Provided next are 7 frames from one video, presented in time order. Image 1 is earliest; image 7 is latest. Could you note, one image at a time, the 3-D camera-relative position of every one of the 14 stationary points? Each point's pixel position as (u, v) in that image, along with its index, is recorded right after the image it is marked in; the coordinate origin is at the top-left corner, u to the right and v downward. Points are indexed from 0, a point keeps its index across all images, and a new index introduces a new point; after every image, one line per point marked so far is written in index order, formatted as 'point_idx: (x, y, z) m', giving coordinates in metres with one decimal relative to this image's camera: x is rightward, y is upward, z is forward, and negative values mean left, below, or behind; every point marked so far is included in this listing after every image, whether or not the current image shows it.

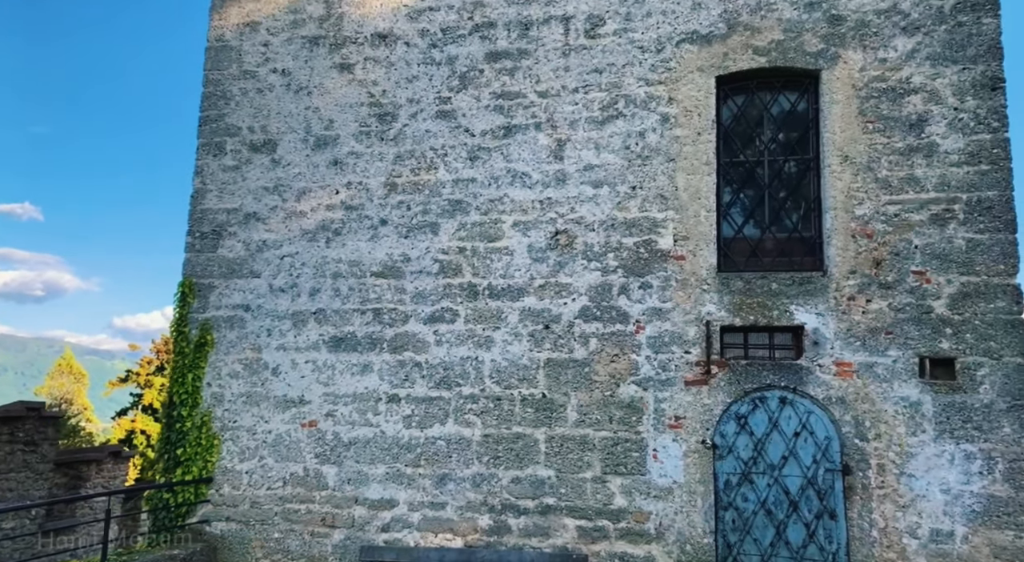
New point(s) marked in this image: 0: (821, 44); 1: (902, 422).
0: (+2.2, +1.7, +5.1) m
1: (+2.5, -0.9, +4.7) m
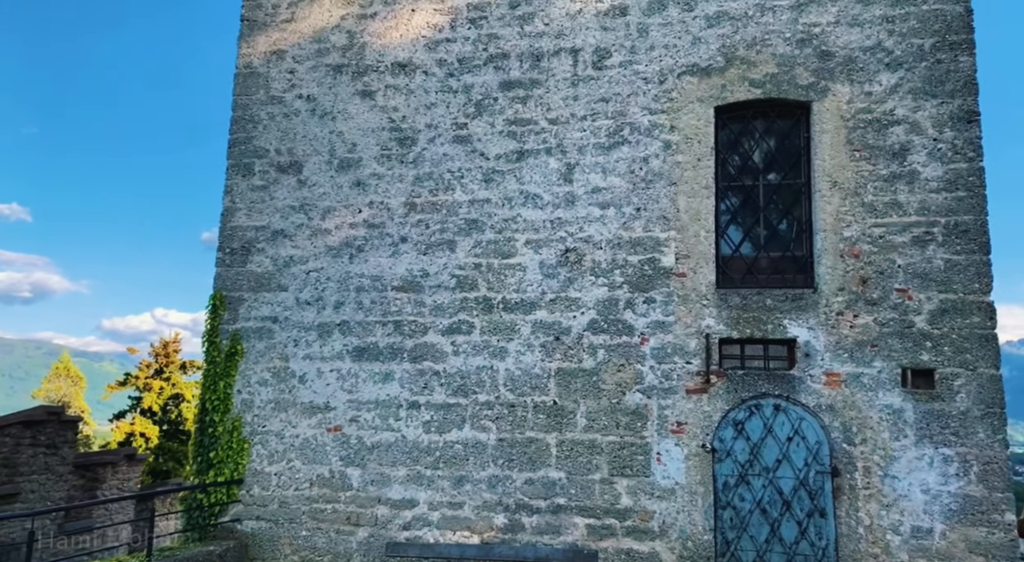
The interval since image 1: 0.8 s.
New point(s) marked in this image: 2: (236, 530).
0: (+2.3, +1.5, +5.5) m
1: (+2.6, -1.0, +5.1) m
2: (-2.2, -2.0, +5.9) m
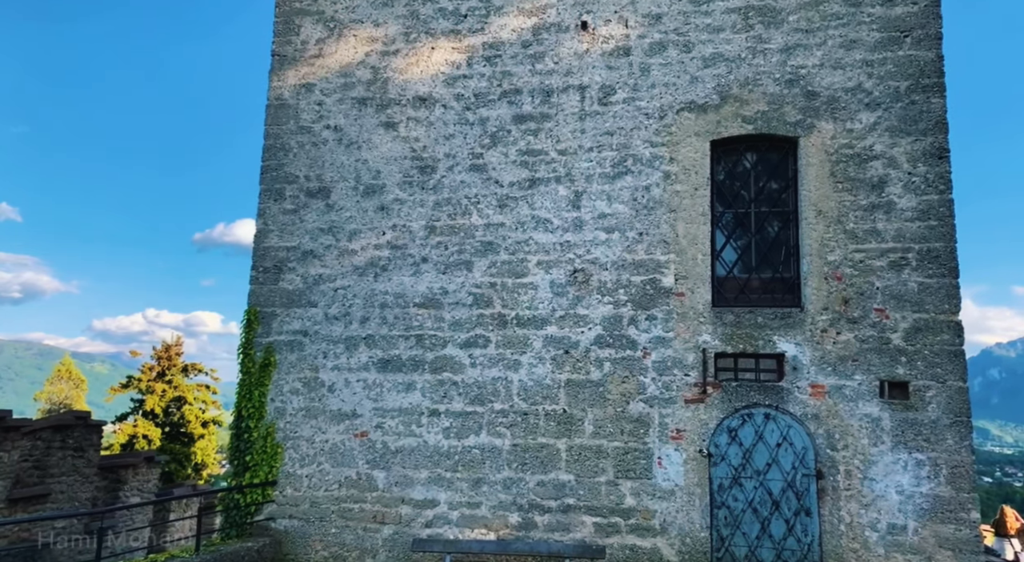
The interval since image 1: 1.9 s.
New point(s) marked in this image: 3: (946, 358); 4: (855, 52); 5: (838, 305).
0: (+2.4, +1.4, +6.1) m
1: (+2.7, -1.2, +5.6) m
2: (-2.1, -2.2, +6.4) m
3: (+3.3, -0.6, +5.6) m
4: (+2.8, +1.9, +6.1) m
5: (+2.6, -0.2, +5.8) m
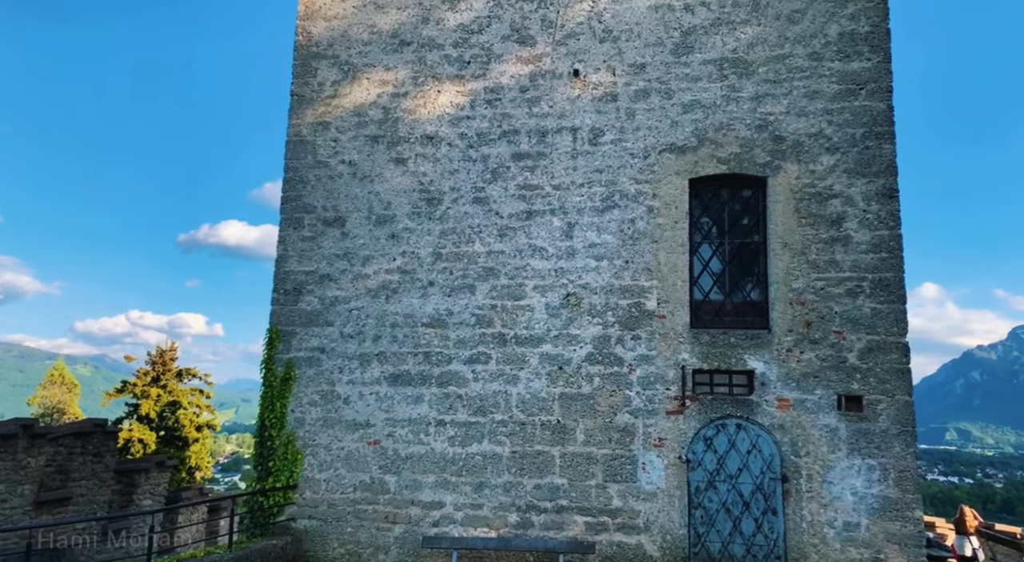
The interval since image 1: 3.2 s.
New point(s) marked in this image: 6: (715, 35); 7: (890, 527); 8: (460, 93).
0: (+2.4, +1.2, +6.8) m
1: (+2.7, -1.4, +6.4) m
2: (-2.1, -2.4, +7.0) m
3: (+3.3, -0.8, +6.3) m
4: (+2.8, +1.7, +6.8) m
5: (+2.6, -0.4, +6.6) m
6: (+2.0, +2.4, +7.1) m
7: (+3.2, -2.1, +6.2) m
8: (-0.5, +1.9, +7.5) m
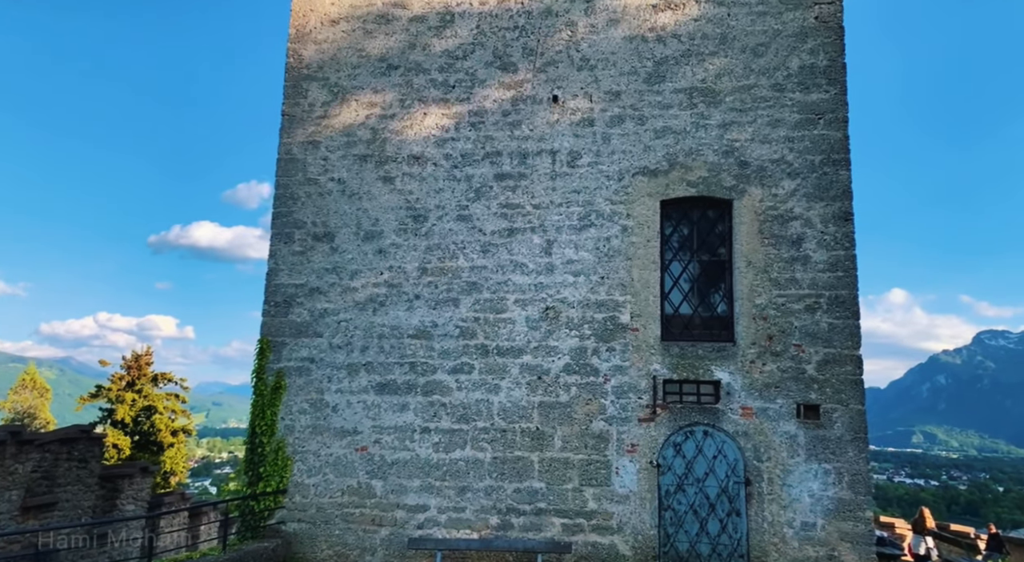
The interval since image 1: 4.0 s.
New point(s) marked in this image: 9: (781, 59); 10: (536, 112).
0: (+2.2, +1.0, +7.3) m
1: (+2.6, -1.6, +6.8) m
2: (-2.3, -2.5, +7.3) m
3: (+3.2, -1.0, +6.8) m
4: (+2.7, +1.5, +7.3) m
5: (+2.4, -0.6, +7.0) m
6: (+1.8, +2.2, +7.5) m
7: (+3.0, -2.2, +6.7) m
8: (-0.7, +1.8, +7.9) m
9: (+2.7, +2.2, +7.4) m
10: (+0.2, +1.8, +7.7) m
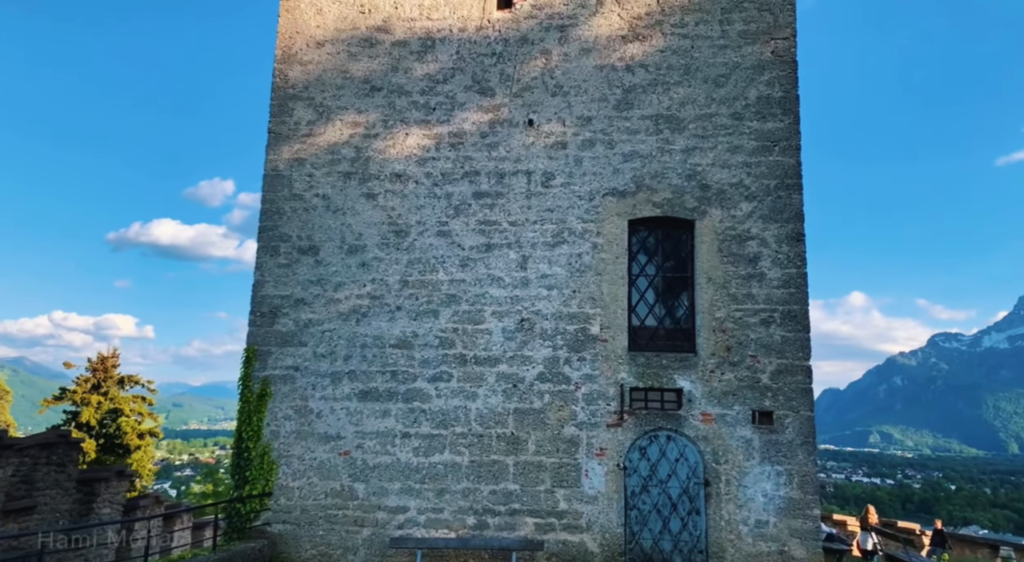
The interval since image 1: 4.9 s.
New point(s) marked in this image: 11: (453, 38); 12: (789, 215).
0: (+2.0, +0.8, +7.9) m
1: (+2.3, -1.7, +7.4) m
2: (-2.6, -2.6, +7.7) m
3: (+2.9, -1.1, +7.4) m
4: (+2.4, +1.4, +7.9) m
5: (+2.2, -0.7, +7.6) m
6: (+1.5, +2.1, +8.1) m
7: (+2.8, -2.4, +7.2) m
8: (-1.0, +1.6, +8.3) m
9: (+2.5, +2.1, +8.0) m
10: (0.0, +1.6, +8.2) m
11: (-0.7, +2.8, +8.4) m
12: (+2.9, +0.7, +7.7) m
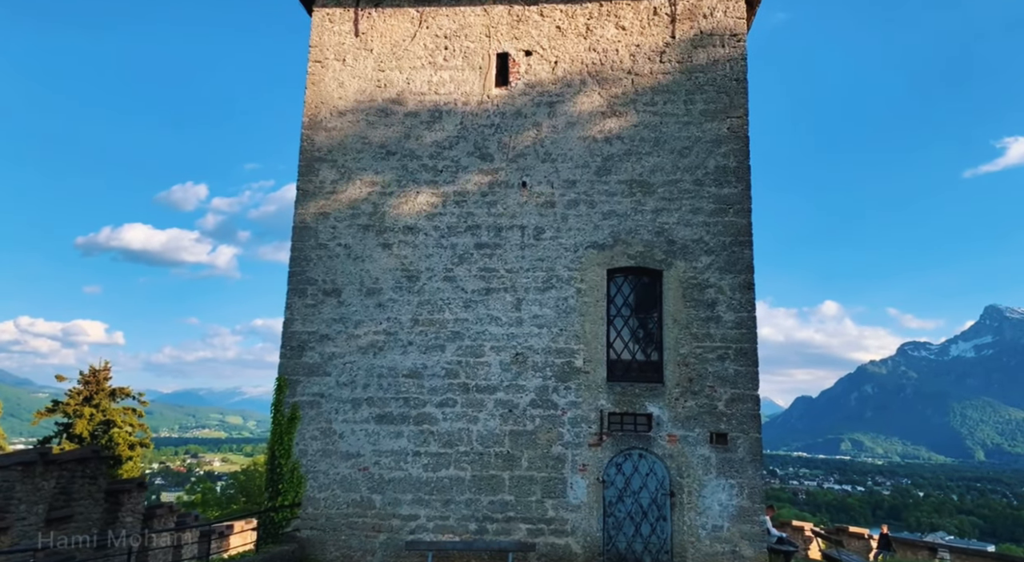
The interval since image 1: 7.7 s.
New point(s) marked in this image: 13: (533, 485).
0: (+1.9, +0.3, +9.3) m
1: (+2.3, -2.2, +8.8) m
2: (-2.6, -3.1, +8.9) m
3: (+2.9, -1.7, +8.8) m
4: (+2.4, +0.8, +9.3) m
5: (+2.2, -1.3, +9.0) m
6: (+1.5, +1.6, +9.5) m
7: (+2.7, -2.9, +8.6) m
8: (-1.0, +1.1, +9.6) m
9: (+2.4, +1.6, +9.4) m
10: (0.0, +1.1, +9.5) m
11: (-0.7, +2.3, +9.7) m
12: (+2.9, +0.2, +9.2) m
13: (+0.2, -2.5, +8.9) m
